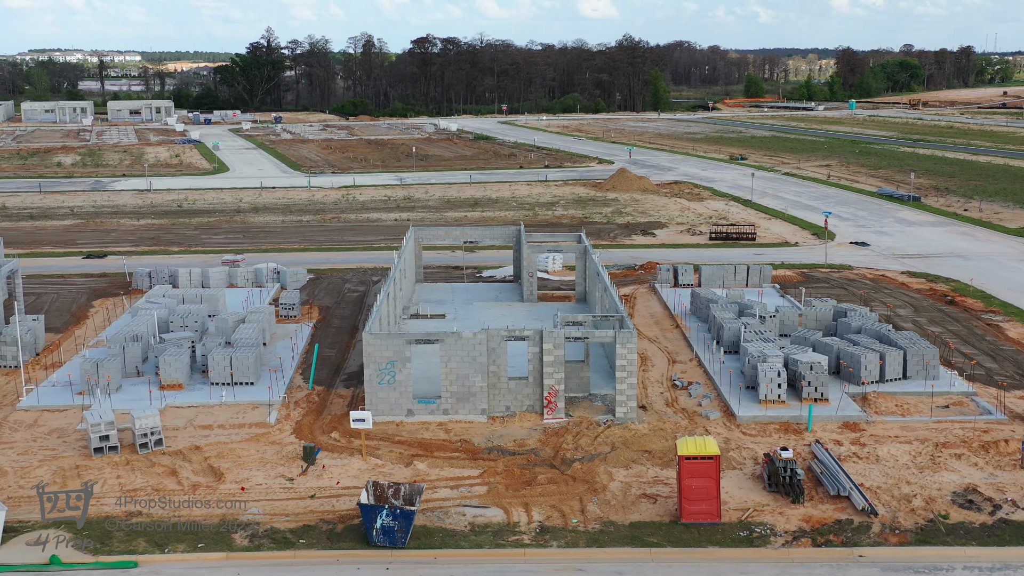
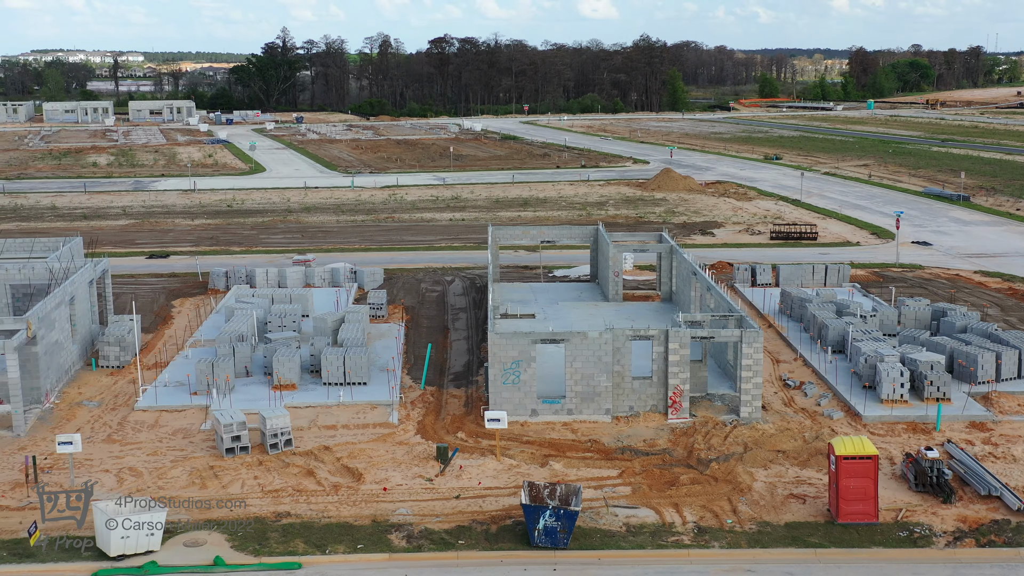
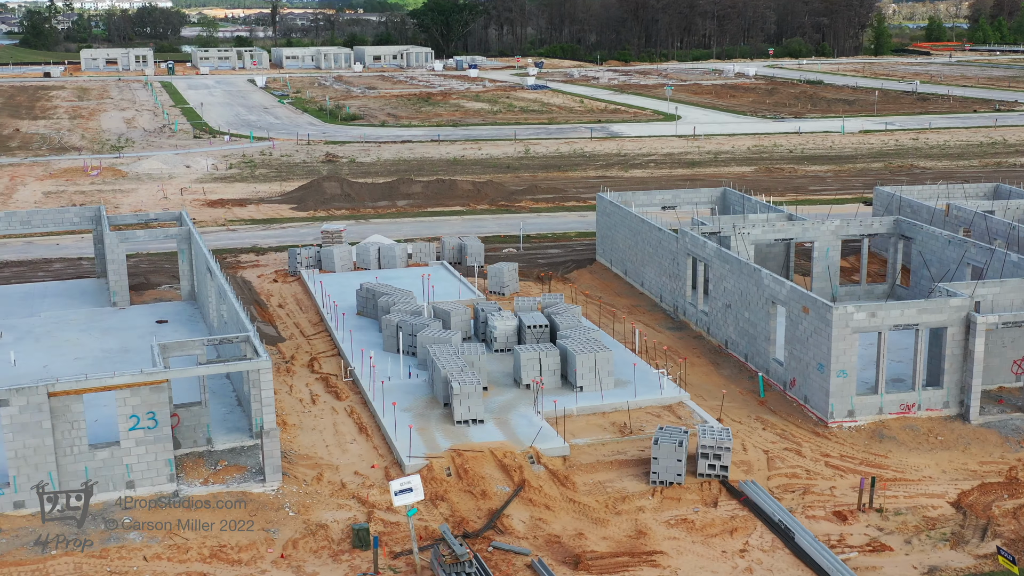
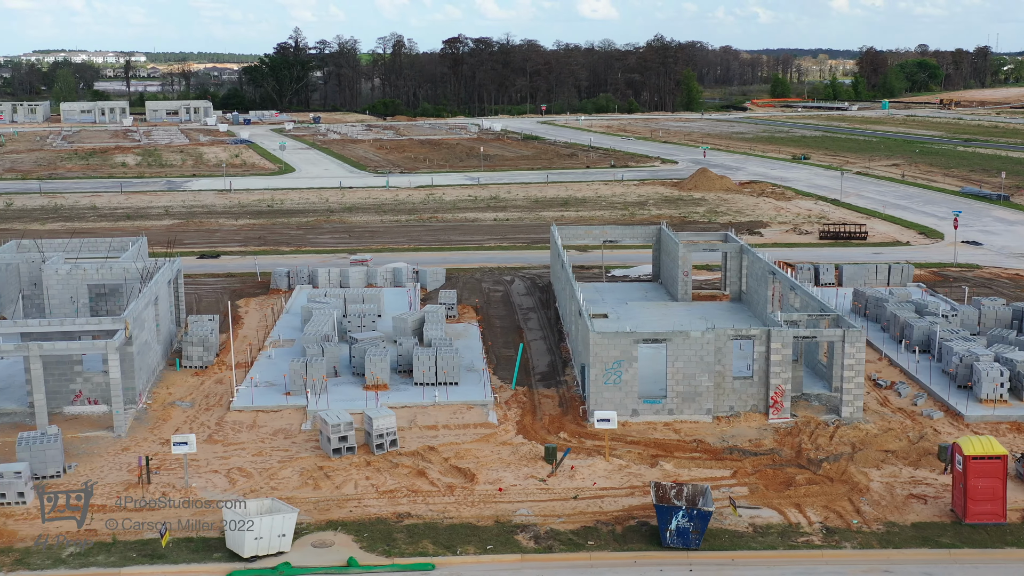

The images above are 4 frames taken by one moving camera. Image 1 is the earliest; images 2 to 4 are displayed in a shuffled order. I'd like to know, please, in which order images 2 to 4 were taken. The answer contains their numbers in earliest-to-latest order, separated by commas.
2, 4, 3
